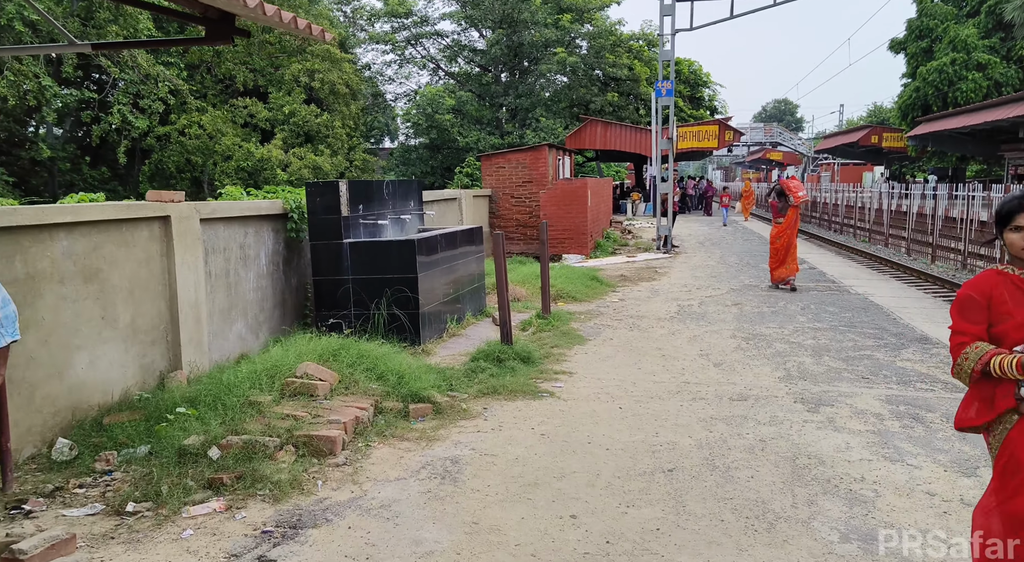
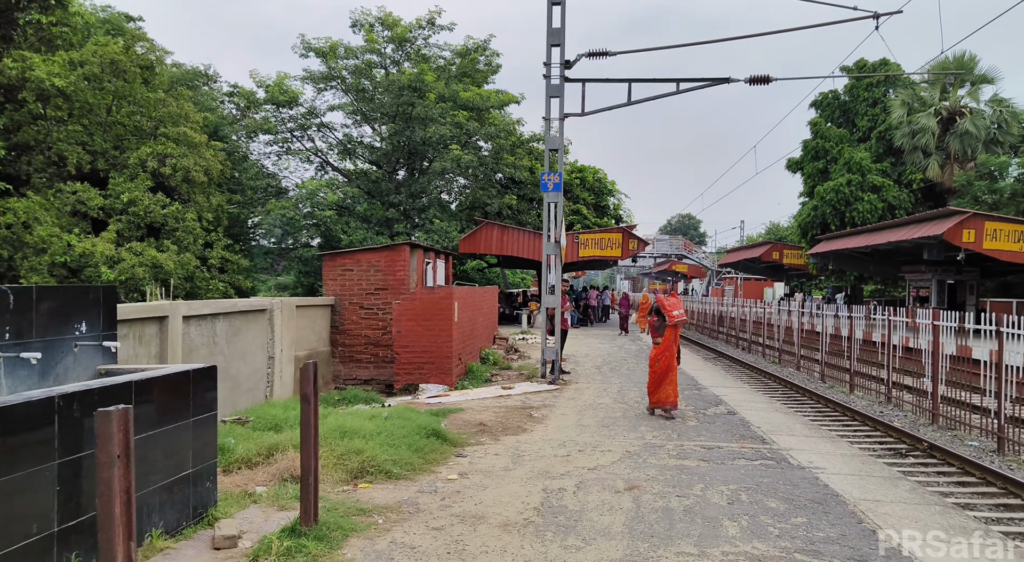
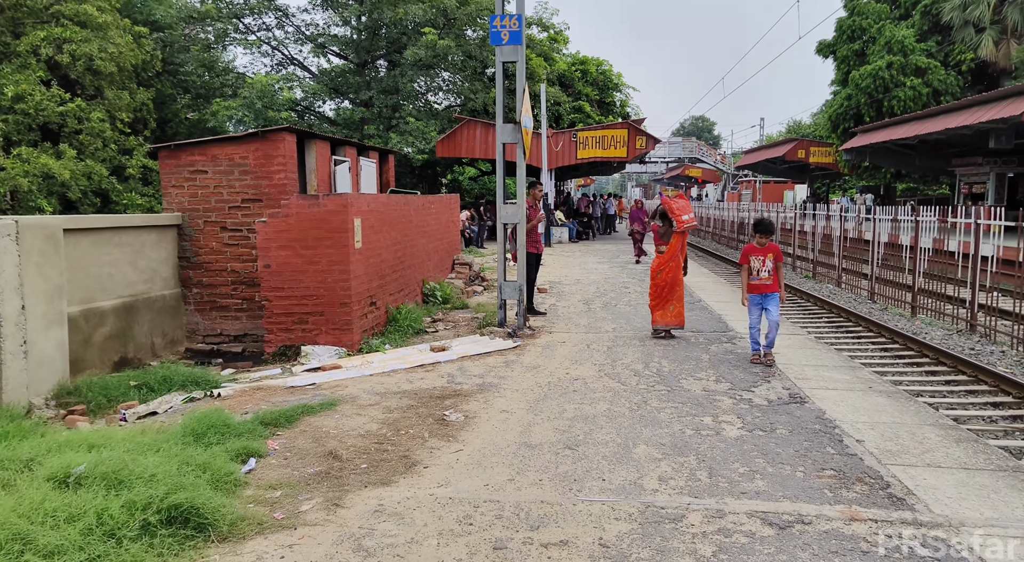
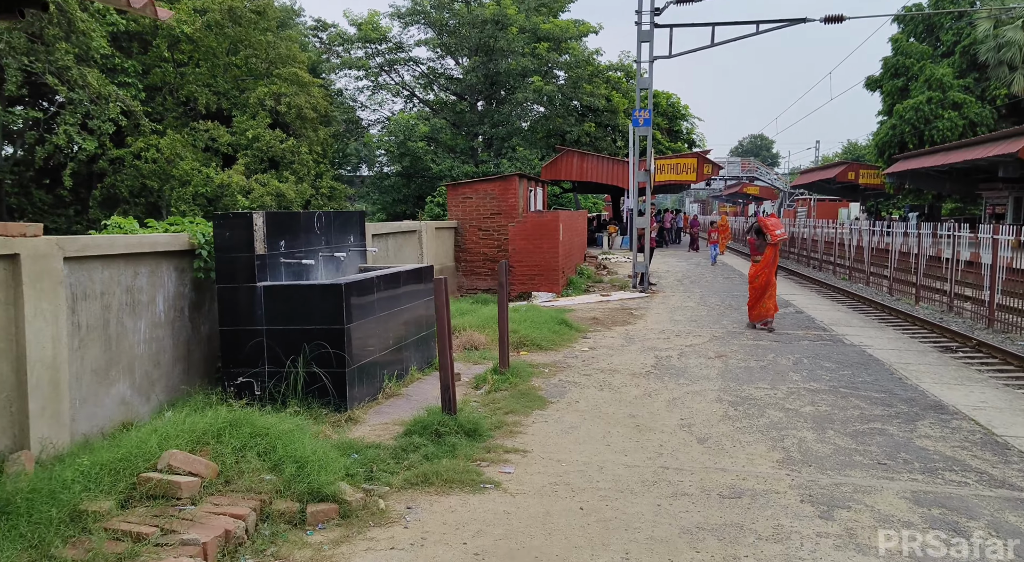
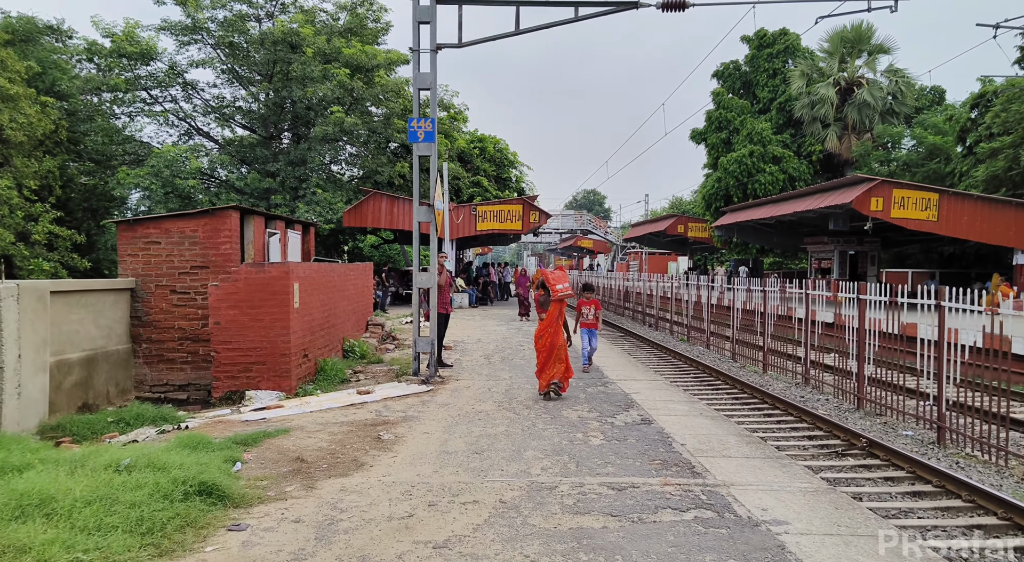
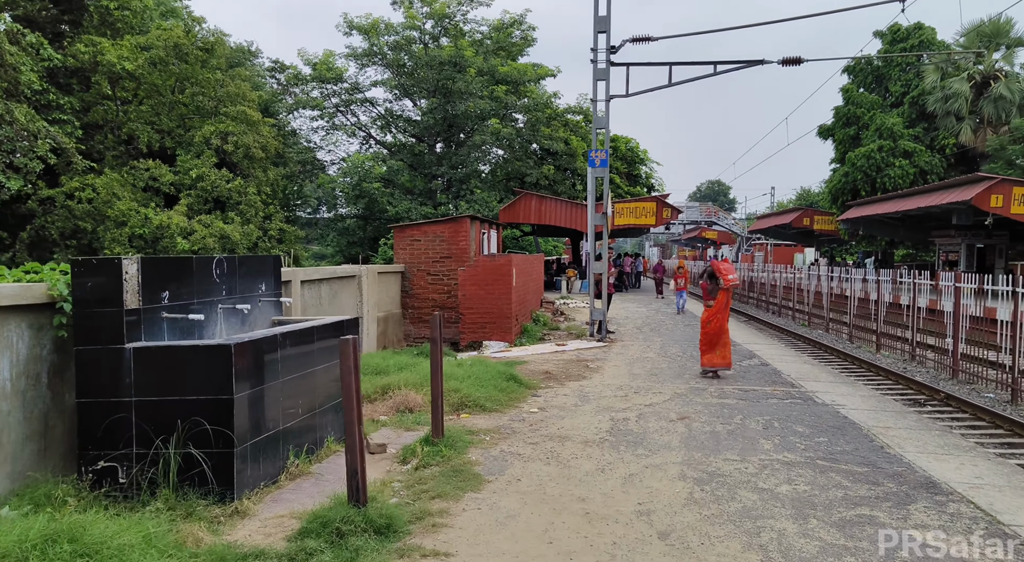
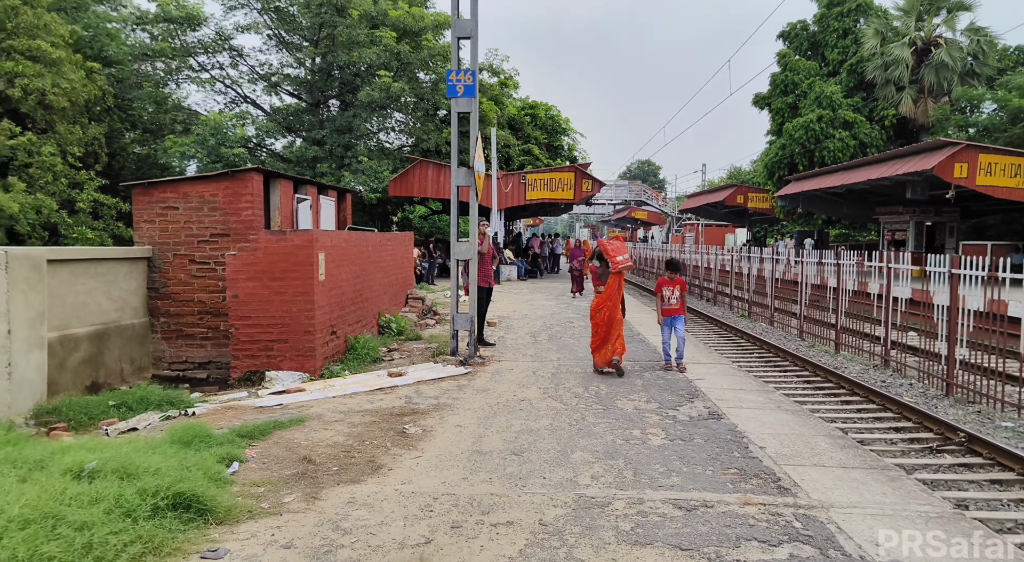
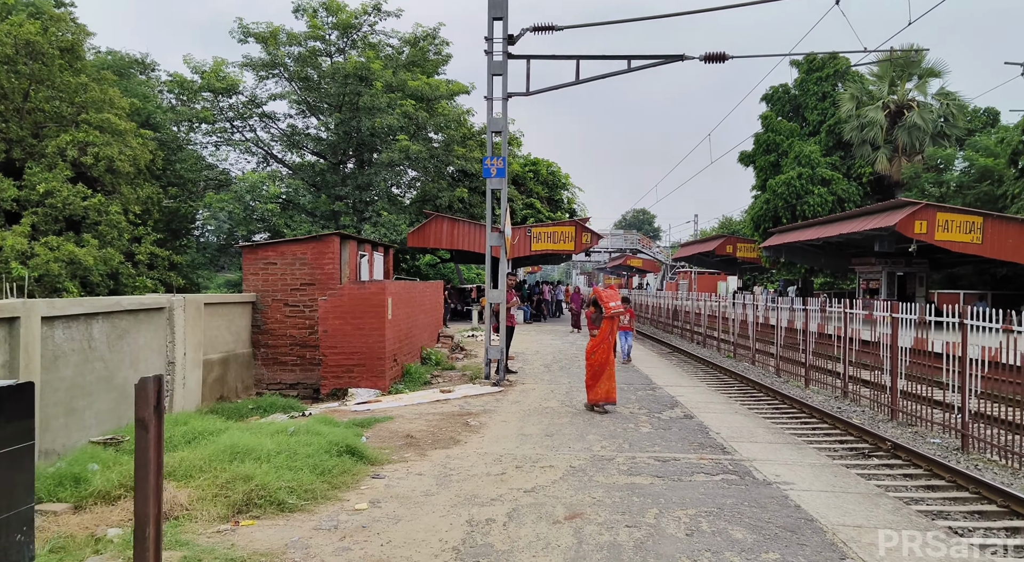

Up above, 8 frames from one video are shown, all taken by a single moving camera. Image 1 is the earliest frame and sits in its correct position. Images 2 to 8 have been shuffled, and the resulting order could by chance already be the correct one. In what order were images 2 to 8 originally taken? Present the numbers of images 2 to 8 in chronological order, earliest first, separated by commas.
4, 6, 2, 8, 5, 7, 3
